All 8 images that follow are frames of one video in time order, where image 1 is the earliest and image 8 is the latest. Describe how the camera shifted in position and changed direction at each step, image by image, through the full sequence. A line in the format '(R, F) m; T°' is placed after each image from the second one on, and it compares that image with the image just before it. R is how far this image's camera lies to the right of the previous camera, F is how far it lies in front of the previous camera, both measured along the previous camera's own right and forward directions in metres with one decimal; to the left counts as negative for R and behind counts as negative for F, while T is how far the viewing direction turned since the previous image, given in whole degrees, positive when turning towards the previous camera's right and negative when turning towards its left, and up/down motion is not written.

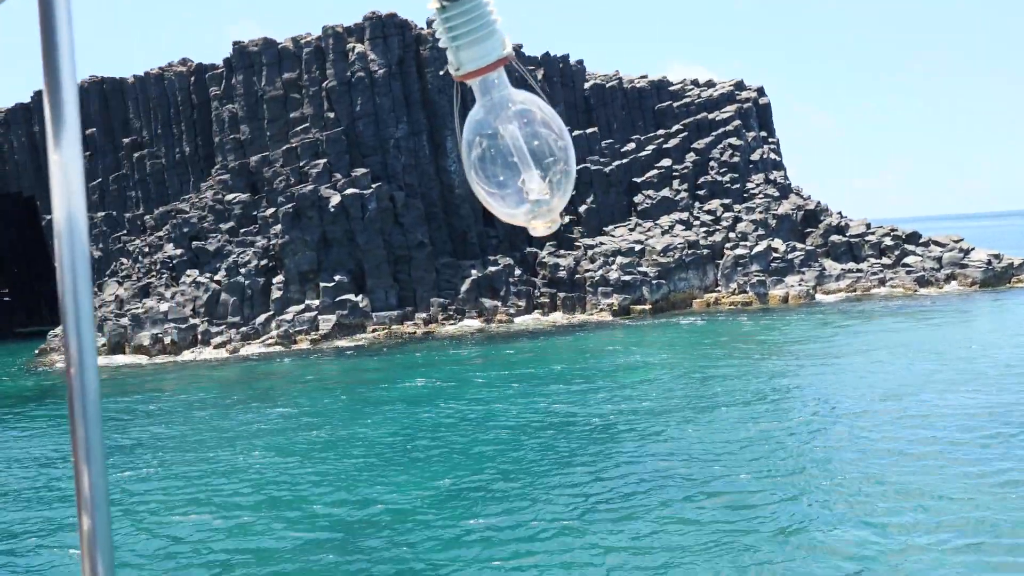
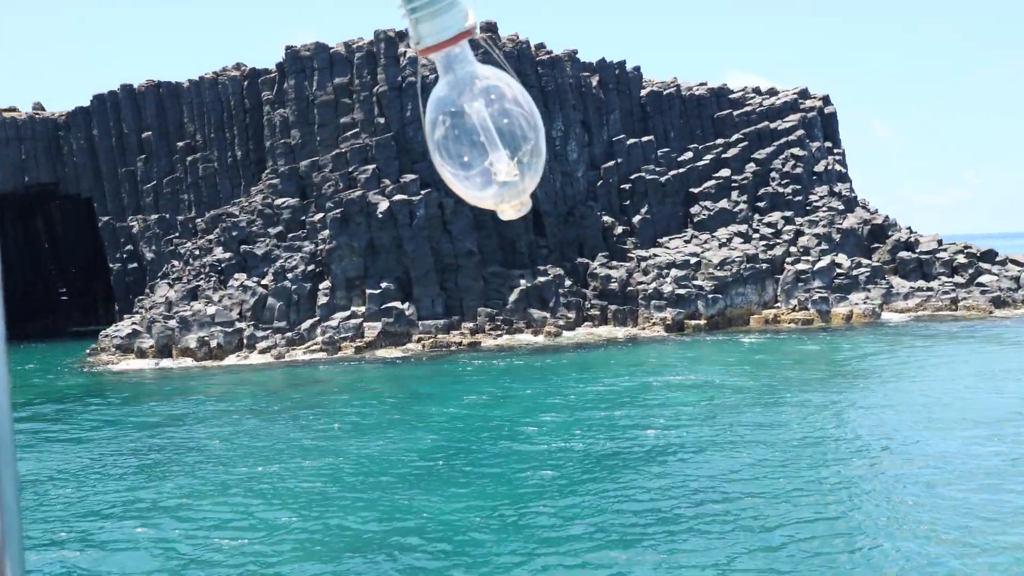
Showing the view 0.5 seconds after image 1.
(+0.3, +0.9) m; -4°
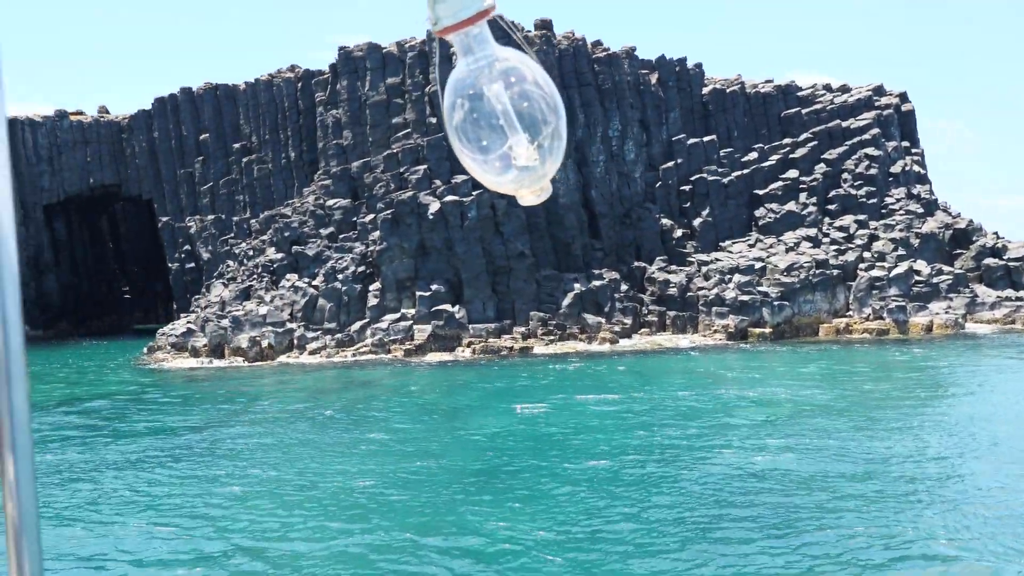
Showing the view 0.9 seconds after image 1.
(+0.7, +0.9) m; -5°
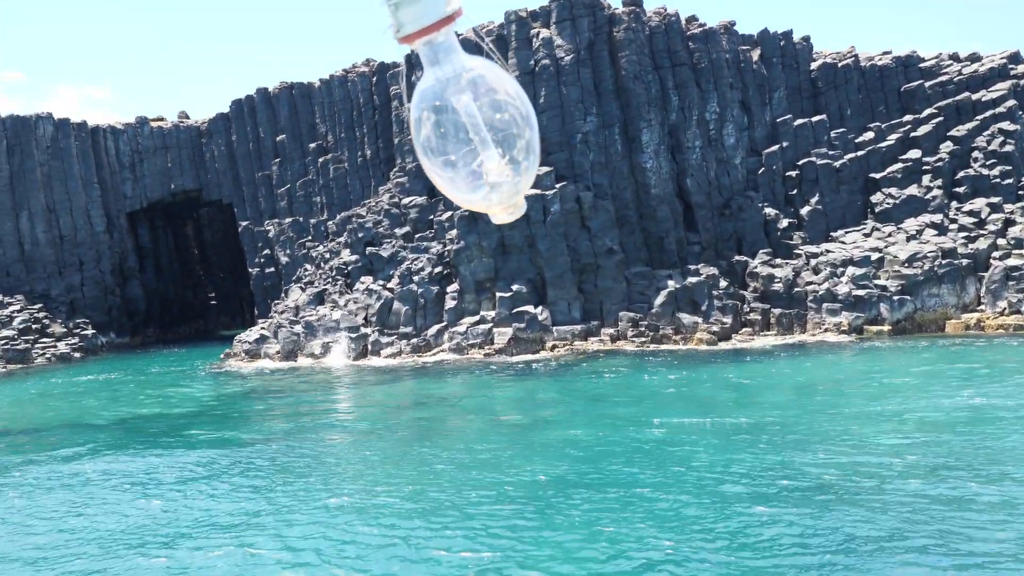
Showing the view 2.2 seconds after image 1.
(+0.5, +2.4) m; -7°
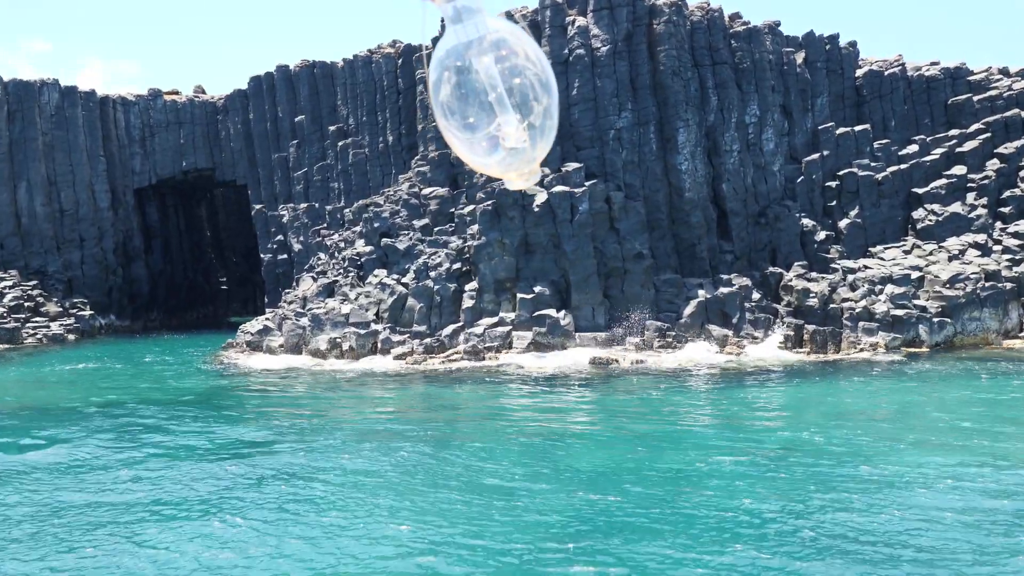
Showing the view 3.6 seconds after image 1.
(-0.6, +1.8) m; 0°
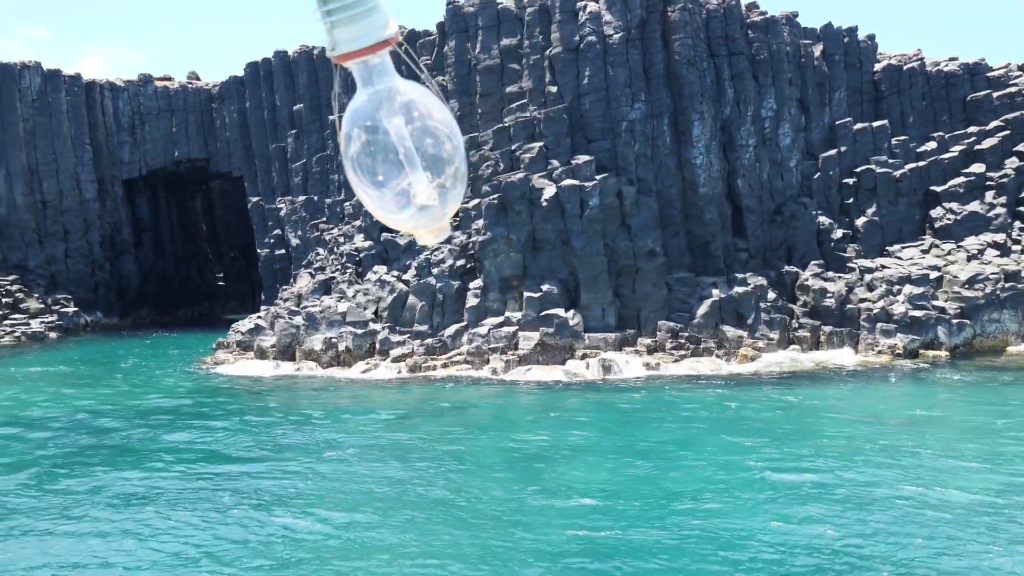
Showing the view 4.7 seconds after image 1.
(-0.5, +1.5) m; +1°
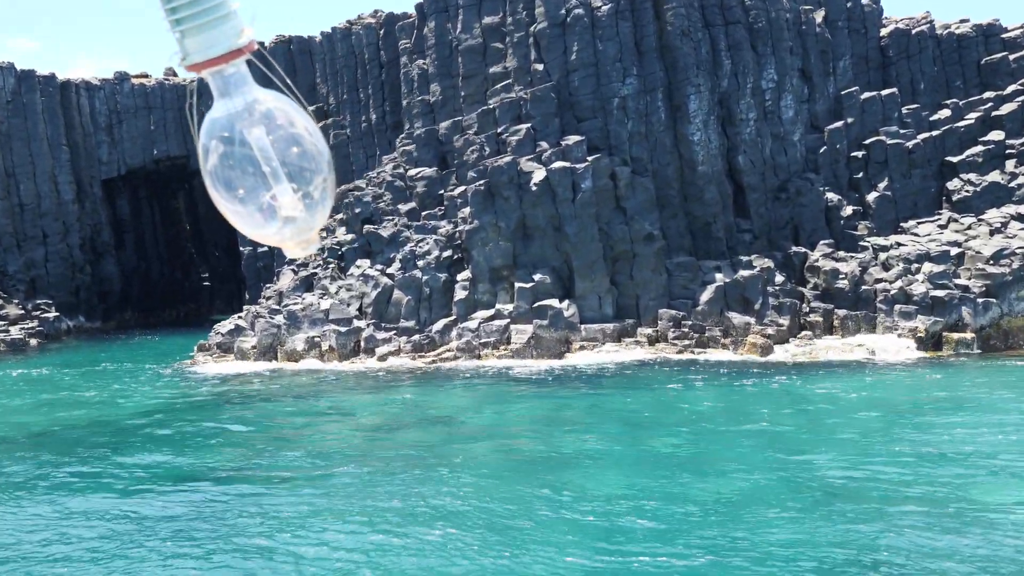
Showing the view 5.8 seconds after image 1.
(+1.0, +1.5) m; -1°
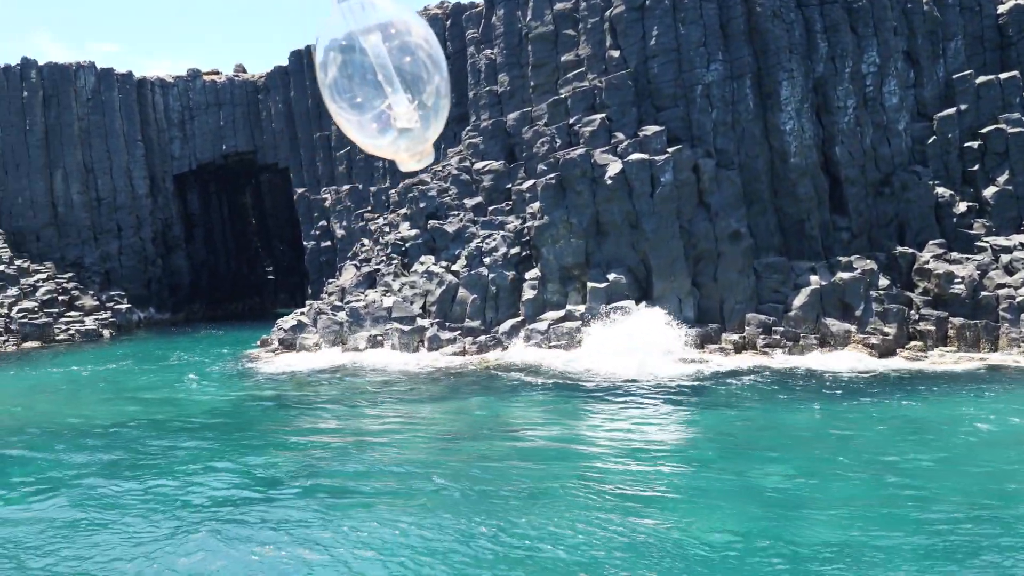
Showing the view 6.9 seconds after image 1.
(+0.8, +1.8) m; -7°
